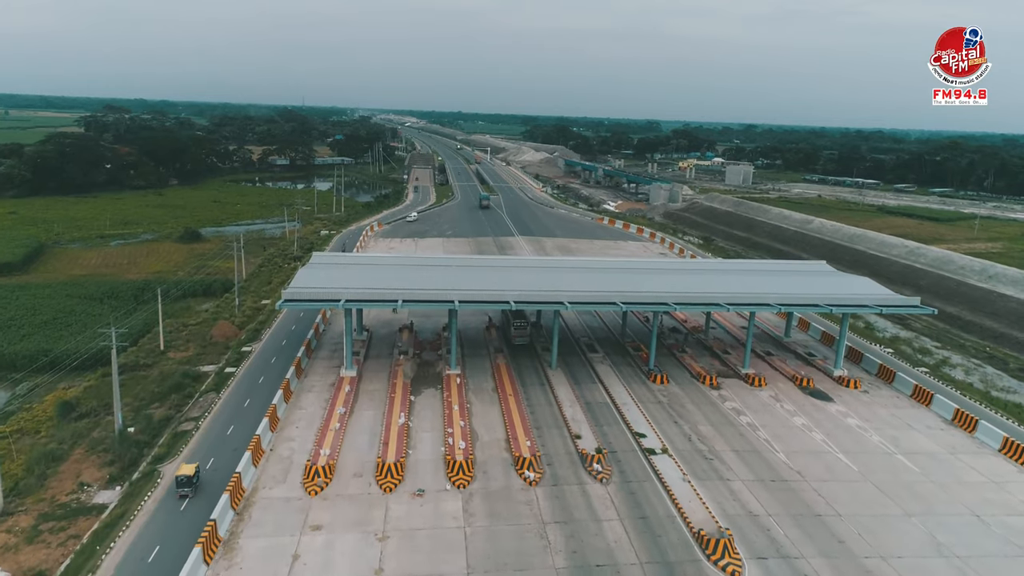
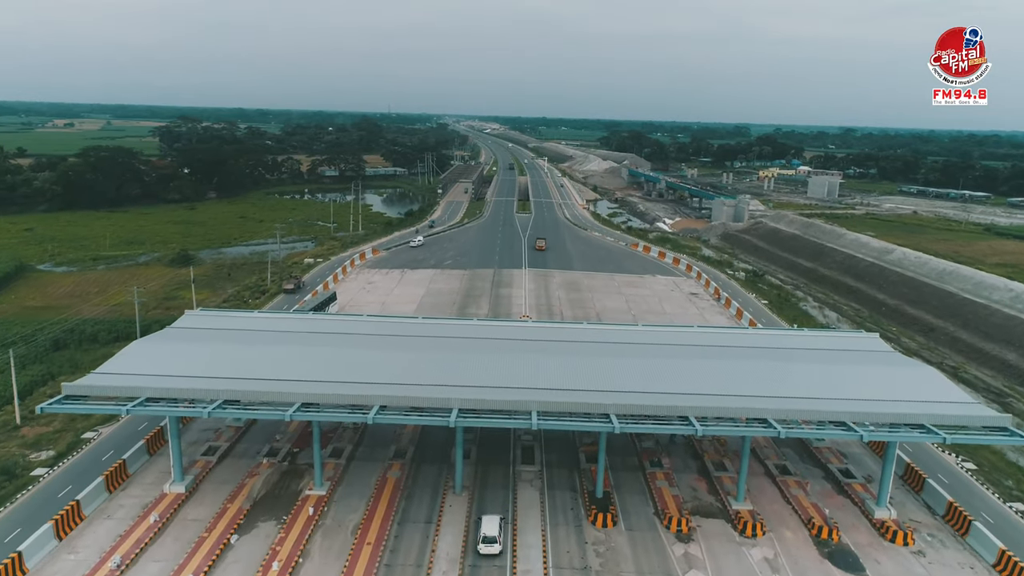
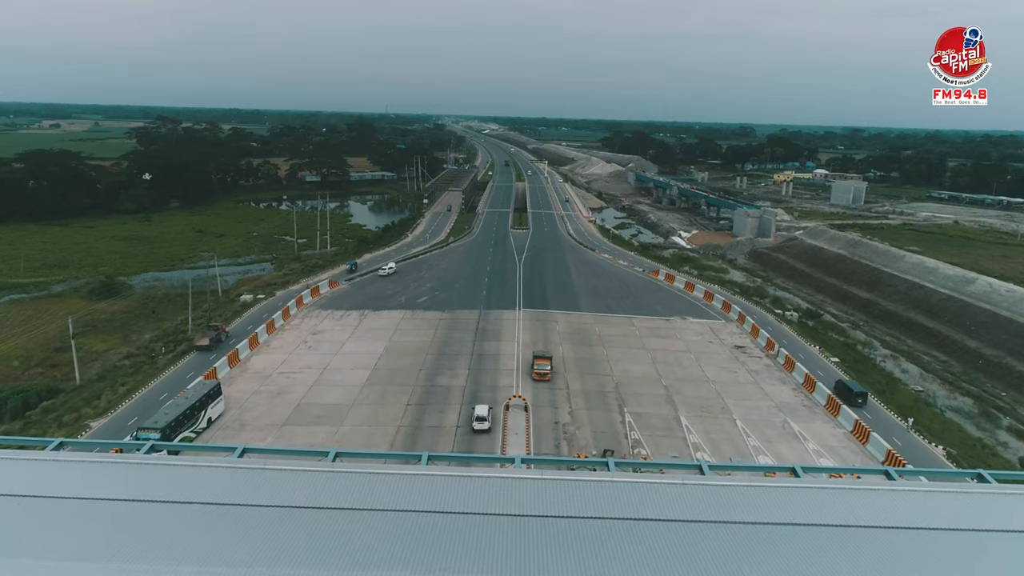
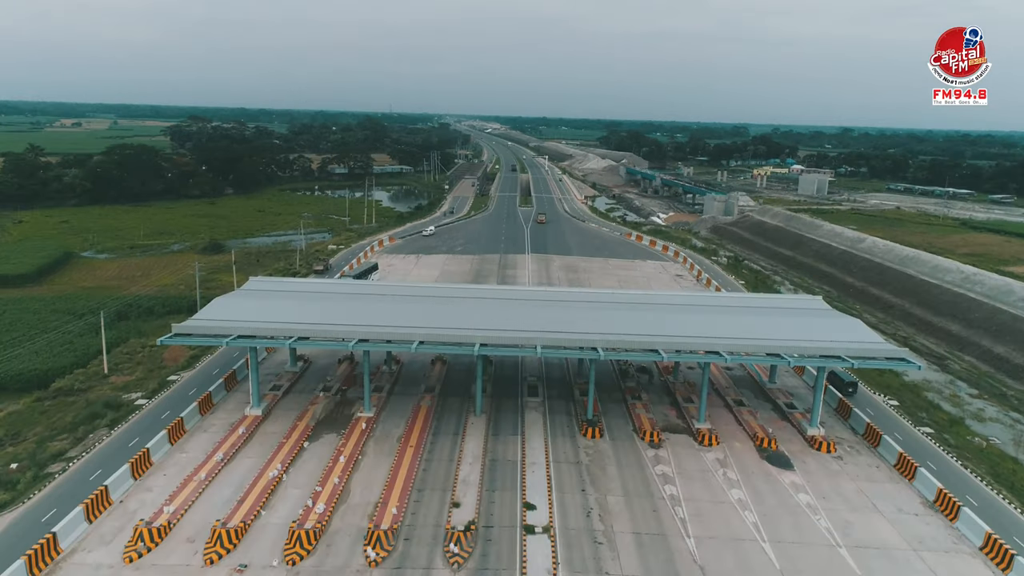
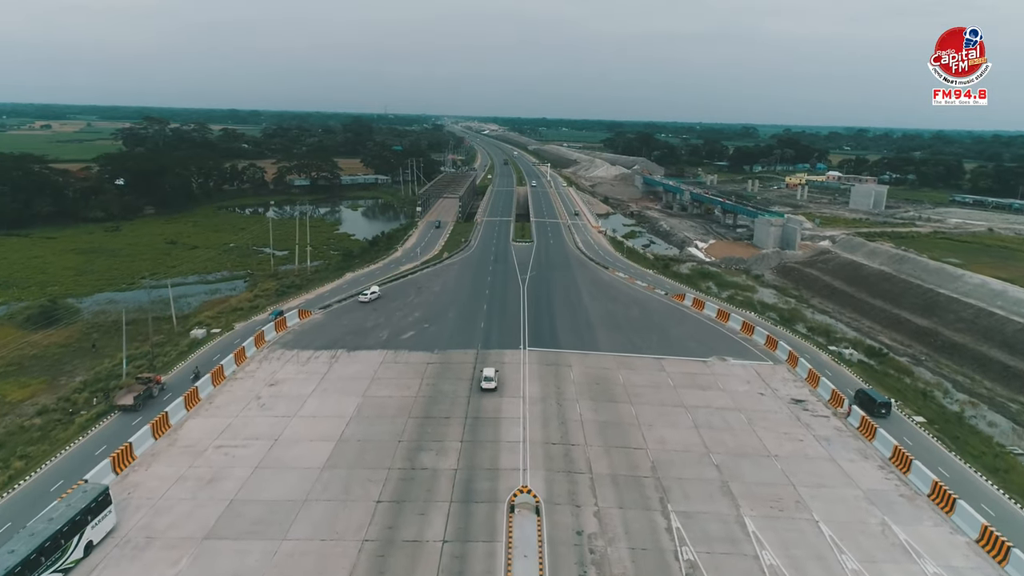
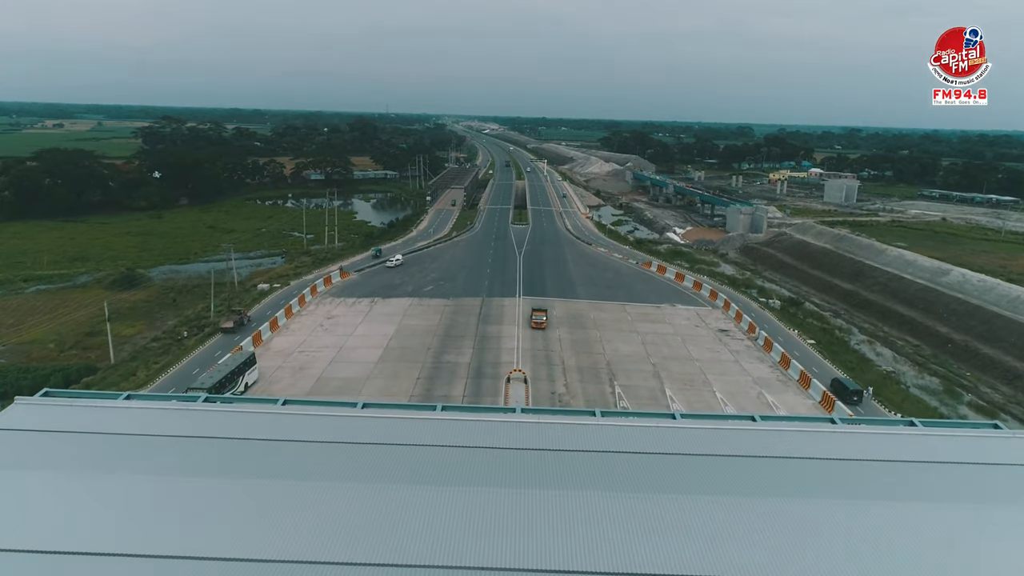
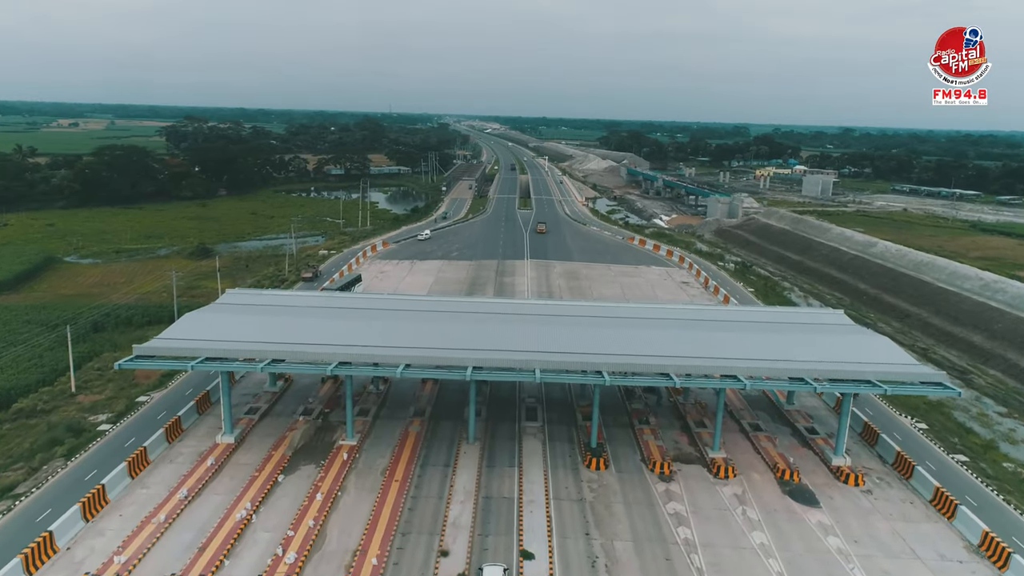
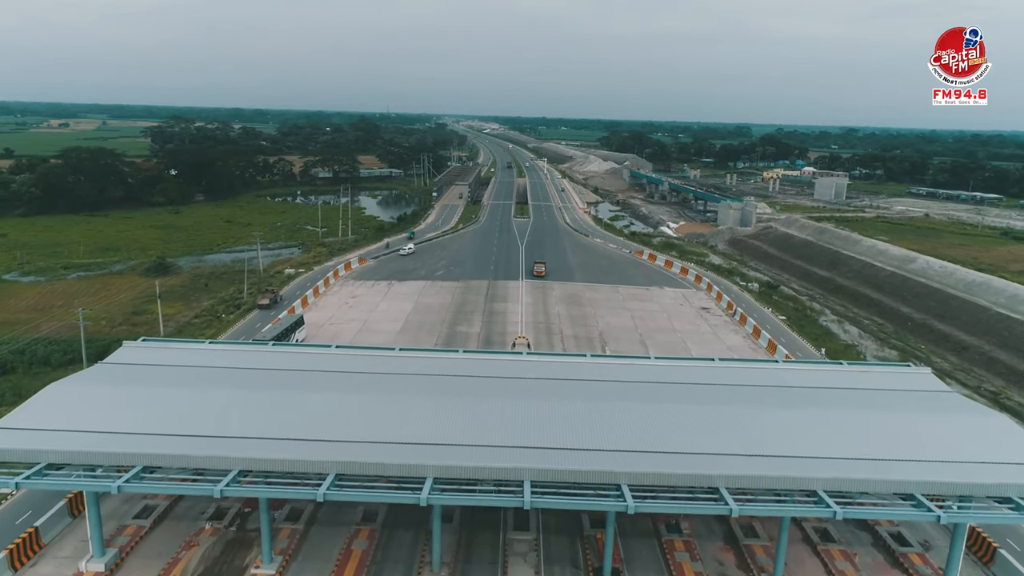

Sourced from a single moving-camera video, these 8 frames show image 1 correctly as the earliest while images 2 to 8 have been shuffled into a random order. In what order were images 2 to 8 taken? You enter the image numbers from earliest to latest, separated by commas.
4, 7, 2, 8, 6, 3, 5
